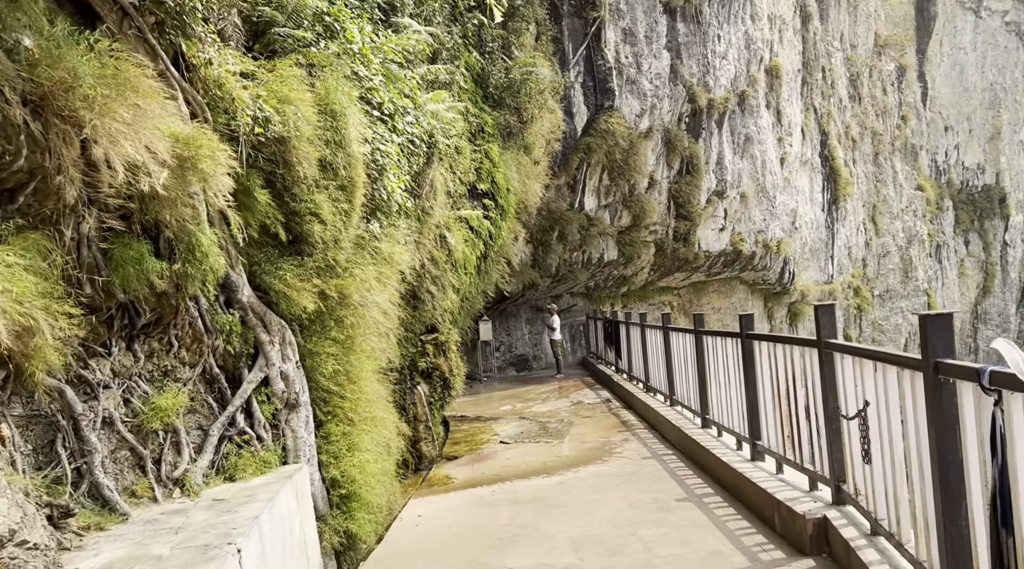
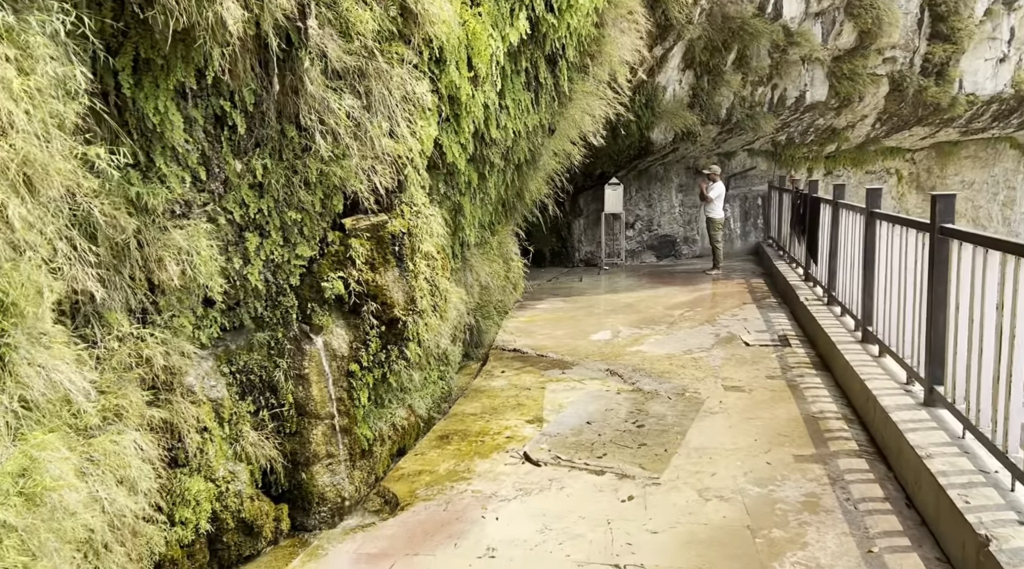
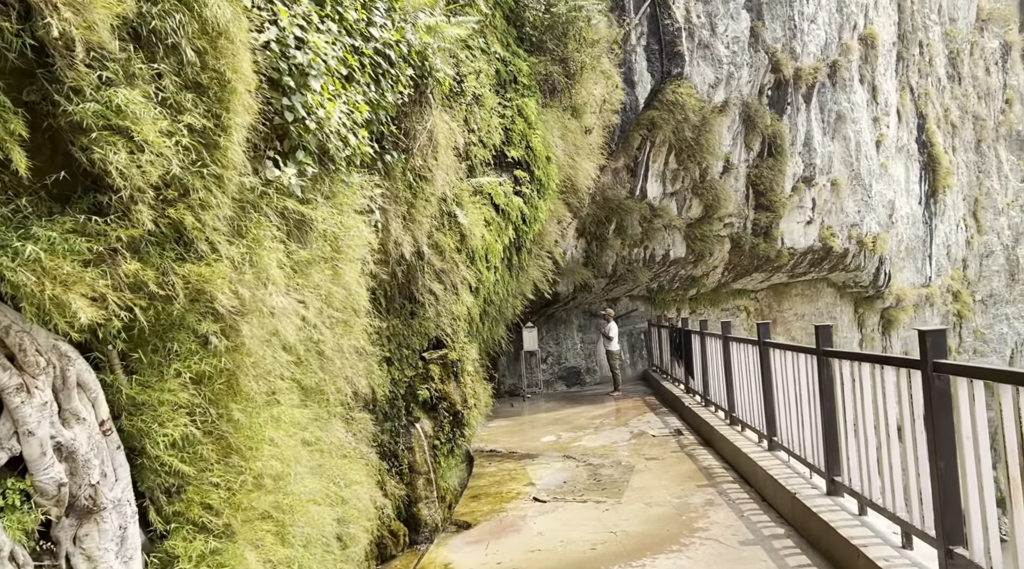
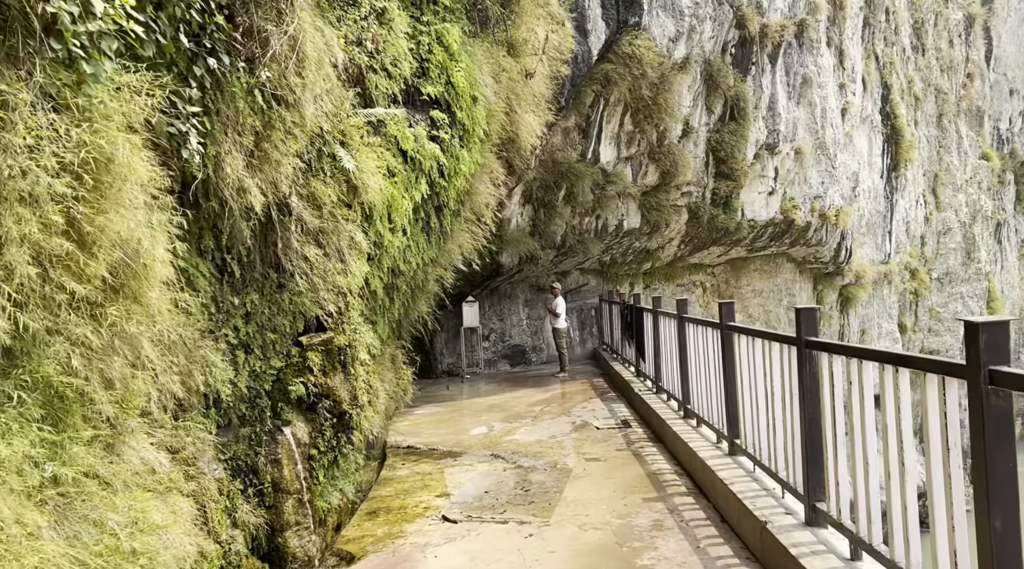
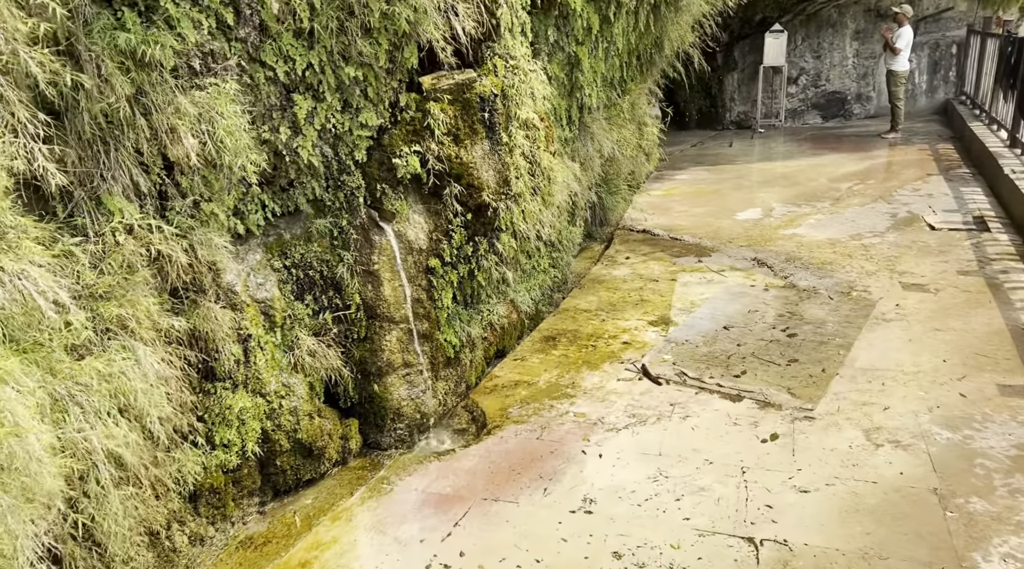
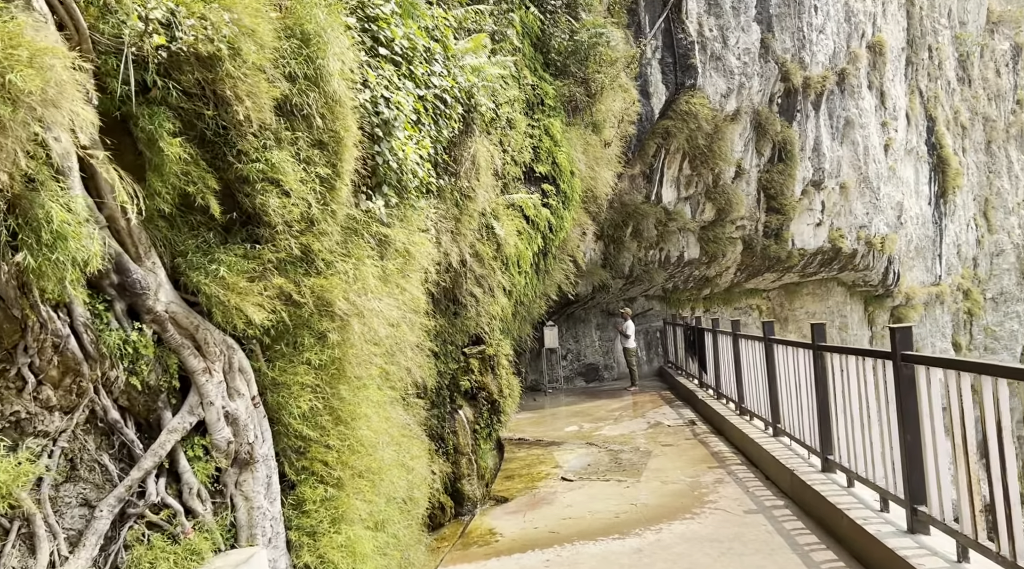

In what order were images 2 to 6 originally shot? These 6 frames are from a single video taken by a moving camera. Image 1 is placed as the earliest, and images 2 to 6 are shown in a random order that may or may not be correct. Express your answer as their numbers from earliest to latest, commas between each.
6, 3, 4, 2, 5
